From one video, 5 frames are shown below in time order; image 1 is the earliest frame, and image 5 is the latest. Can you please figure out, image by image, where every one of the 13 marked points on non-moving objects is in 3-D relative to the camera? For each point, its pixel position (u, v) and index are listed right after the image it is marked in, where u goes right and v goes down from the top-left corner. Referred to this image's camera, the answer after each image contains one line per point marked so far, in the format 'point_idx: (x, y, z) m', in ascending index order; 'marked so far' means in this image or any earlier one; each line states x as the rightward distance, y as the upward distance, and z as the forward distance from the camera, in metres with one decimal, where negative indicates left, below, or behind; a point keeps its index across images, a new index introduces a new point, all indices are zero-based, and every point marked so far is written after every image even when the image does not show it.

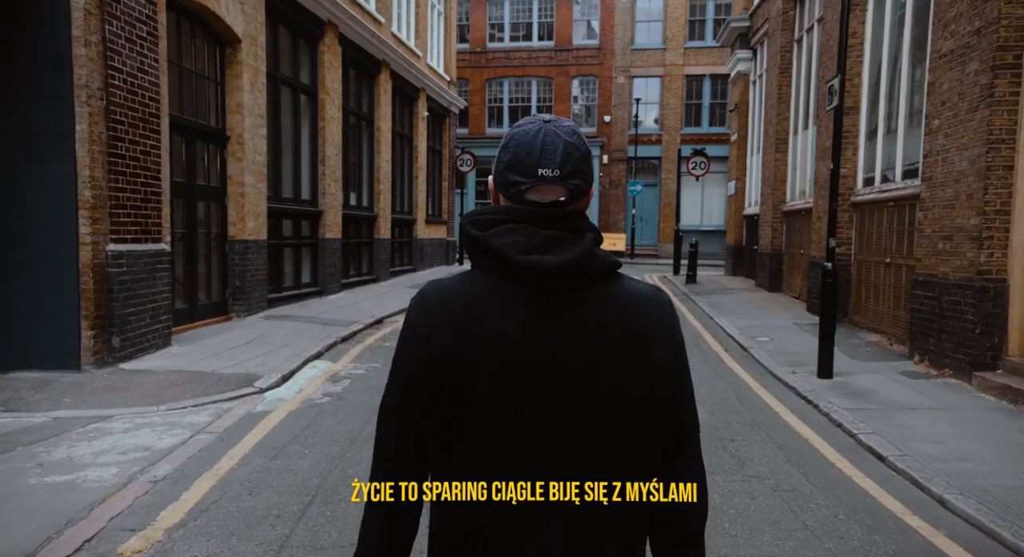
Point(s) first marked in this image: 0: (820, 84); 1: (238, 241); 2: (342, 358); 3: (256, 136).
0: (+5.8, +3.7, +13.1) m
1: (-4.2, +0.6, +10.7) m
2: (-2.3, -1.1, +9.2) m
3: (-4.0, +2.2, +10.9) m
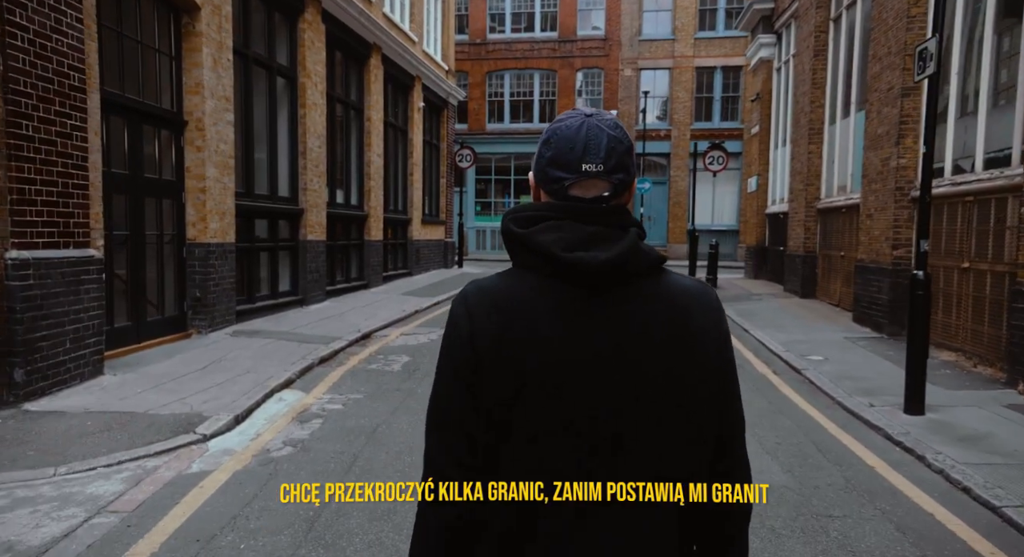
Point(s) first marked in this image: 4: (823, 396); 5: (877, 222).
0: (+5.9, +3.6, +11.5) m
1: (-4.1, +0.4, +9.1) m
2: (-2.1, -1.2, +7.6) m
3: (-3.9, +2.1, +9.3) m
4: (+3.4, -1.3, +7.6) m
5: (+5.8, +0.9, +11.1) m
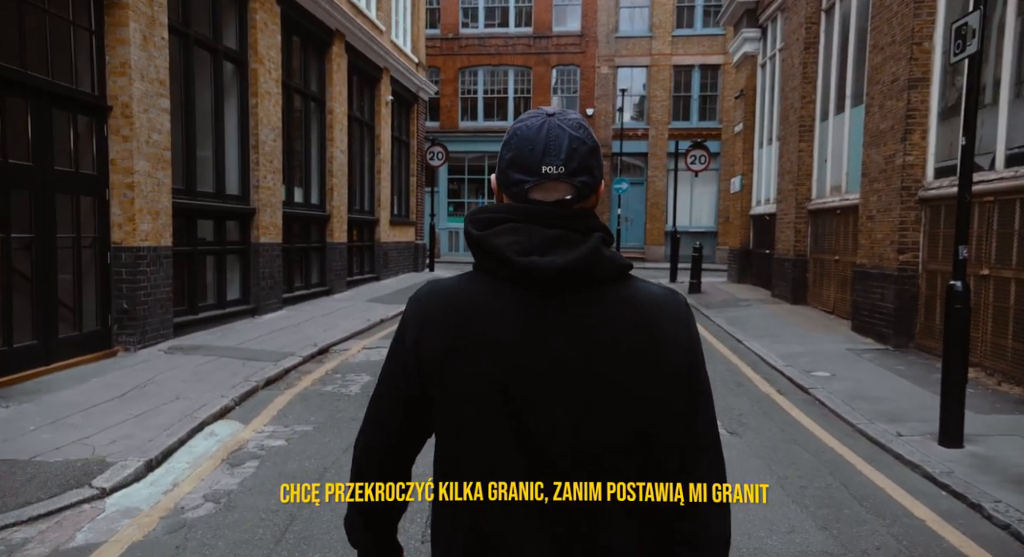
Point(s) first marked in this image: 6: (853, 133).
0: (+5.5, +3.5, +10.7) m
1: (-4.4, +0.3, +7.9) m
2: (-2.4, -1.3, +6.5) m
3: (-4.2, +2.0, +8.2) m
4: (+3.2, -1.4, +6.7) m
5: (+5.4, +0.8, +10.3) m
6: (+5.9, +2.5, +12.1) m
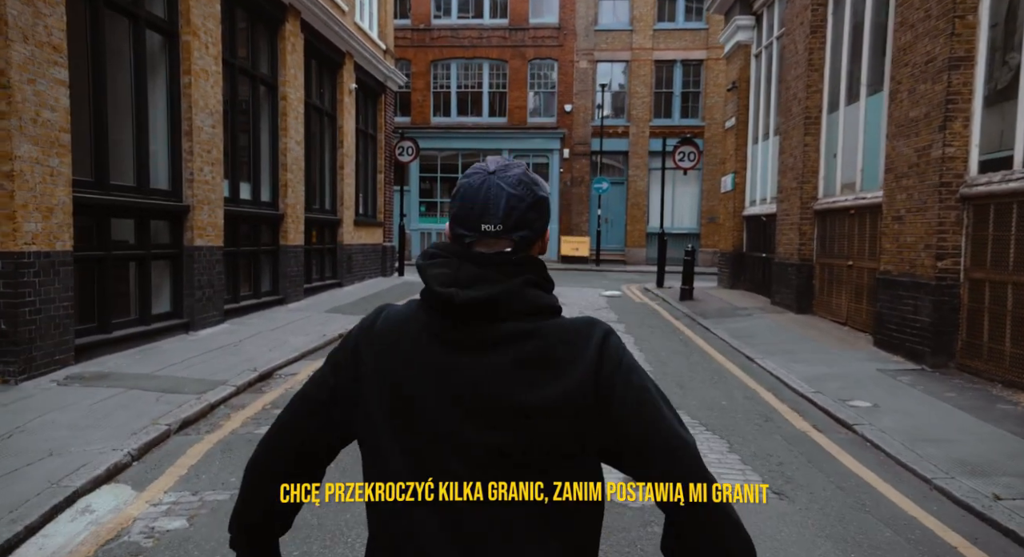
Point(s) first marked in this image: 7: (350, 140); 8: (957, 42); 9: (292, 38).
0: (+5.2, +3.4, +9.5) m
1: (-4.6, +0.2, +6.3) m
2: (-2.5, -1.4, +4.9) m
3: (-4.4, +1.9, +6.5) m
4: (+3.0, -1.5, +5.3) m
5: (+5.2, +0.7, +9.0) m
6: (+5.6, +2.4, +10.8) m
7: (-3.8, +3.3, +16.4) m
8: (+5.2, +2.8, +8.2) m
9: (-4.1, +4.5, +12.9) m
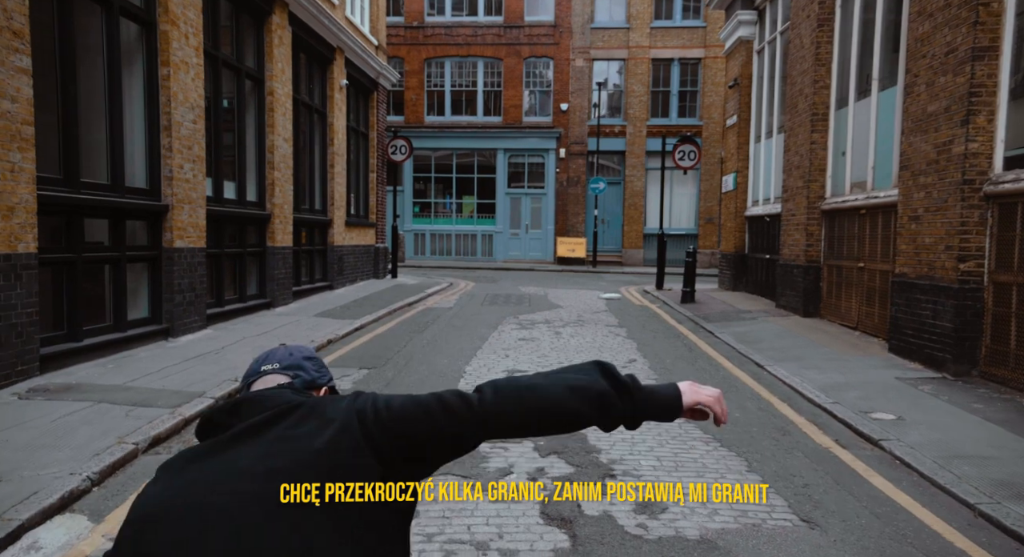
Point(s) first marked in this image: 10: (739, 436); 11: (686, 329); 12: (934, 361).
0: (+5.2, +3.3, +9.0) m
1: (-4.6, +0.2, +5.7) m
2: (-2.5, -1.4, +4.4) m
3: (-4.4, +1.8, +6.0) m
4: (+3.0, -1.5, +4.9) m
5: (+5.1, +0.7, +8.6) m
6: (+5.6, +2.4, +10.4) m
7: (-3.9, +3.2, +15.9) m
8: (+5.2, +2.8, +7.7) m
9: (-4.1, +4.4, +12.4) m
10: (+2.0, -1.4, +6.2) m
11: (+3.1, -0.9, +12.3) m
12: (+5.1, -1.0, +8.3) m
